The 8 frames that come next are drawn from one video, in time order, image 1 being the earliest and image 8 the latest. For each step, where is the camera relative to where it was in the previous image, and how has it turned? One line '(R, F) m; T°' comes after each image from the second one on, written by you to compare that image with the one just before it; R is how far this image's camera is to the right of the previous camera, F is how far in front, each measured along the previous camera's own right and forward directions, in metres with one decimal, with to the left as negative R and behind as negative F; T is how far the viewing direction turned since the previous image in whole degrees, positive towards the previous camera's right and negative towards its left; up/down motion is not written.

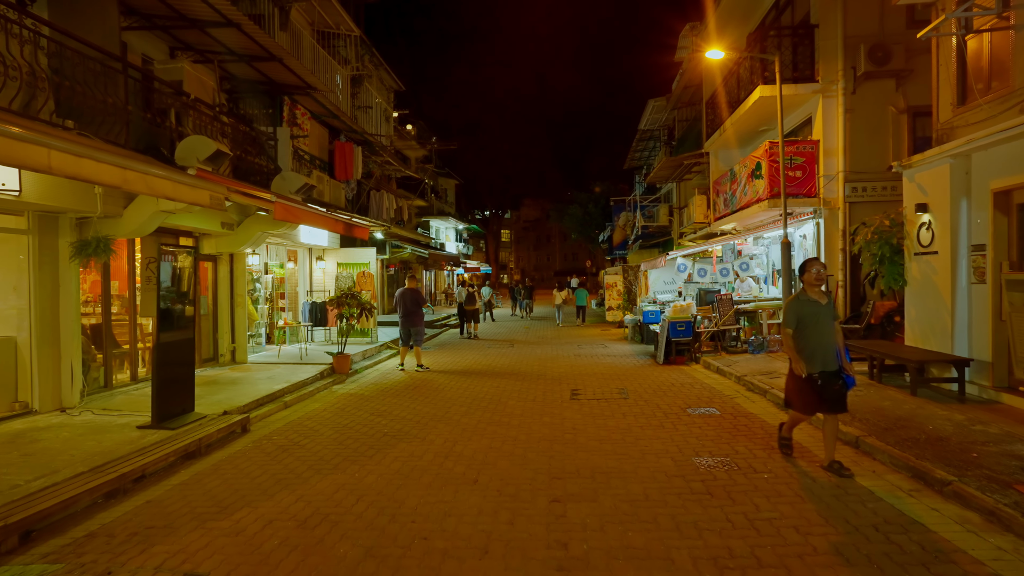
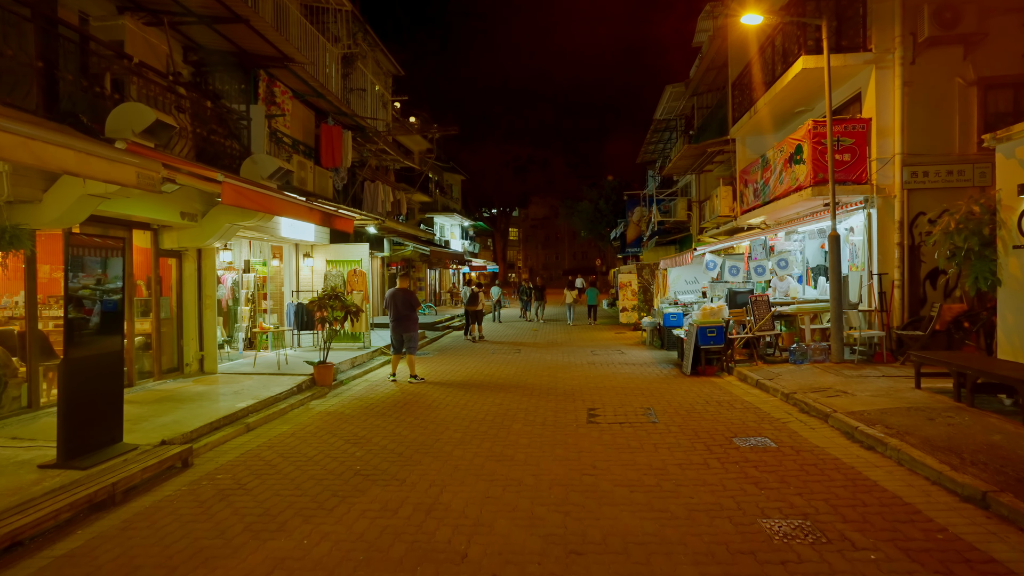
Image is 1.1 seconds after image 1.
(0.0, +1.4) m; -1°
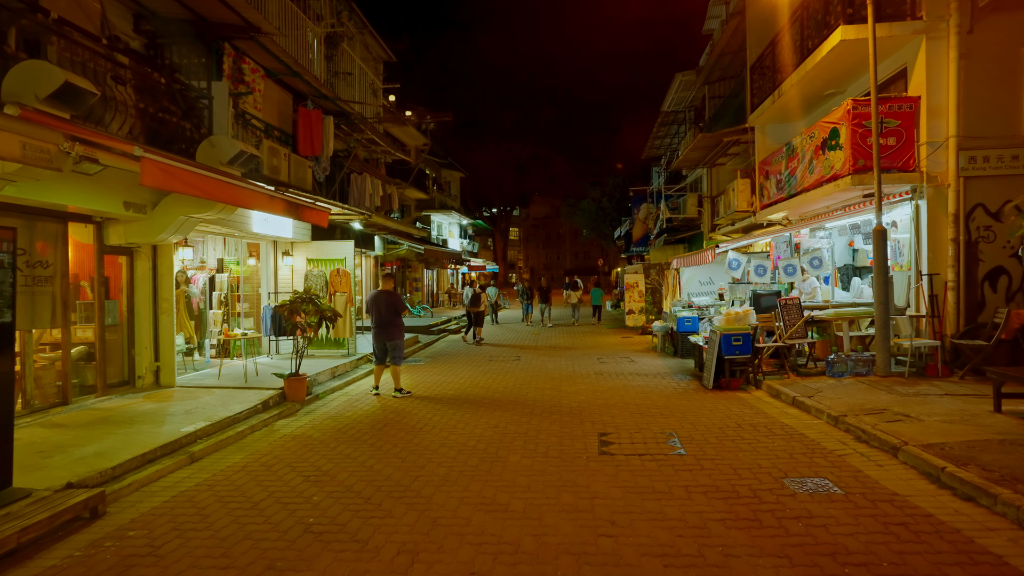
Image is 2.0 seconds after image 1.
(0.0, +1.2) m; 0°
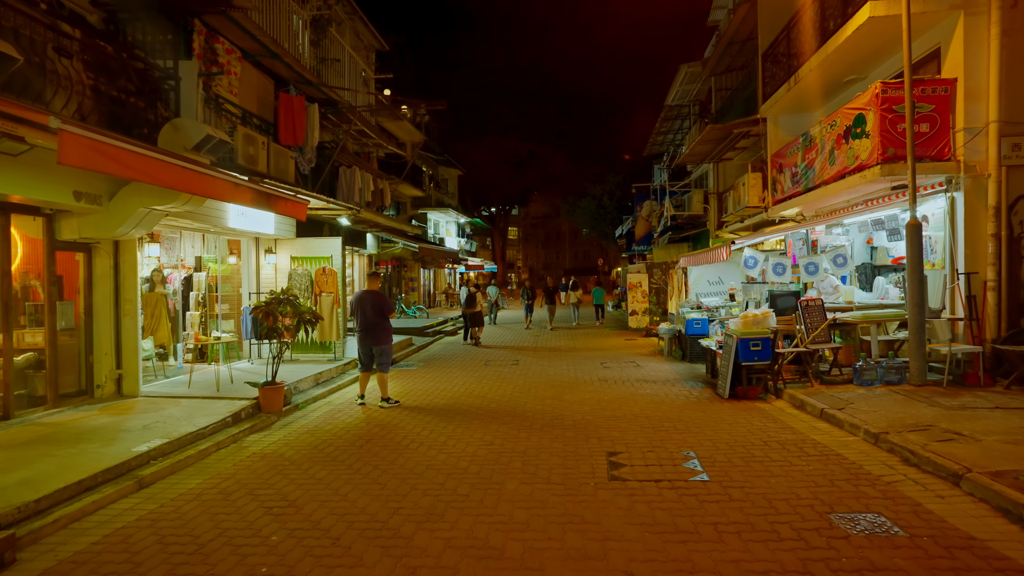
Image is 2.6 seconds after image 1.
(0.0, +0.8) m; 0°
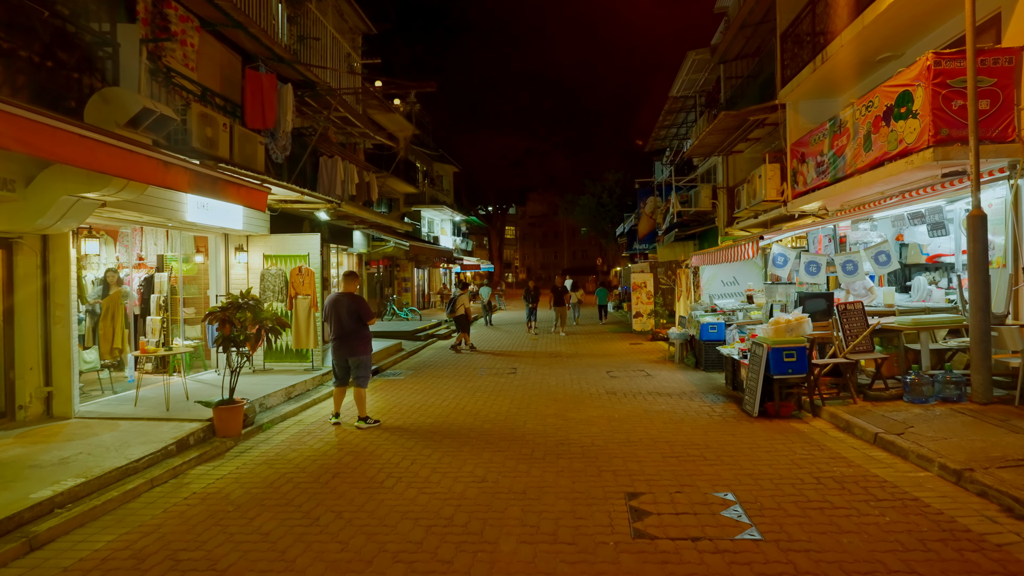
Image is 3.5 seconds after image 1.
(0.0, +1.1) m; 0°
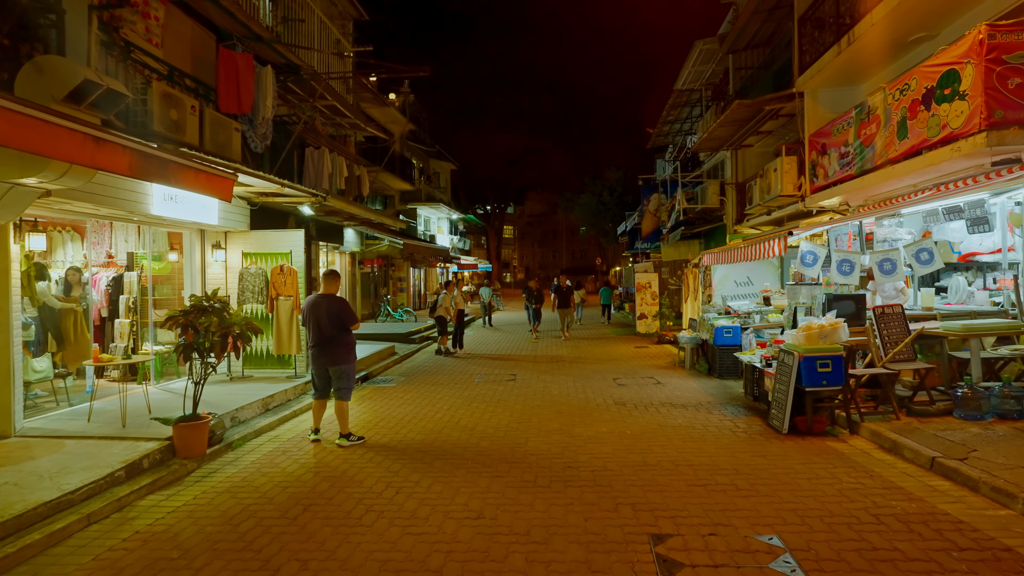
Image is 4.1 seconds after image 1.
(0.0, +0.8) m; 0°
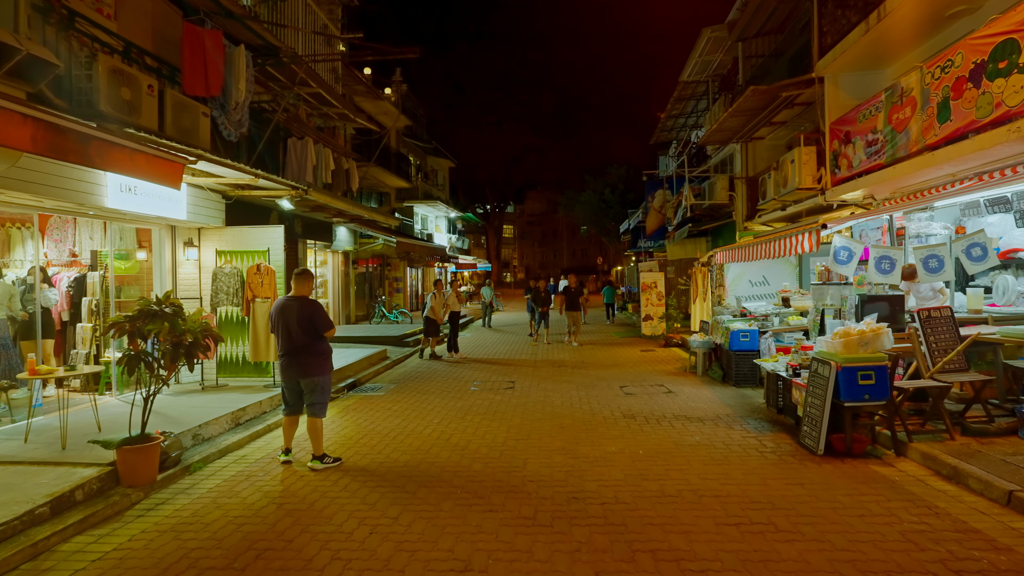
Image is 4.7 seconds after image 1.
(0.0, +0.8) m; 0°
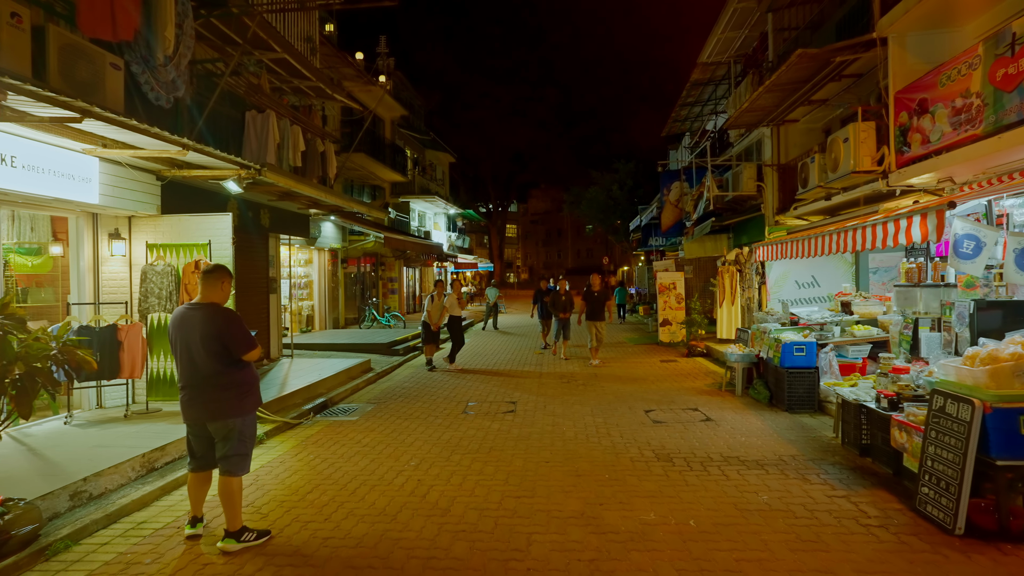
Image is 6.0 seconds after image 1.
(0.0, +1.8) m; 0°
